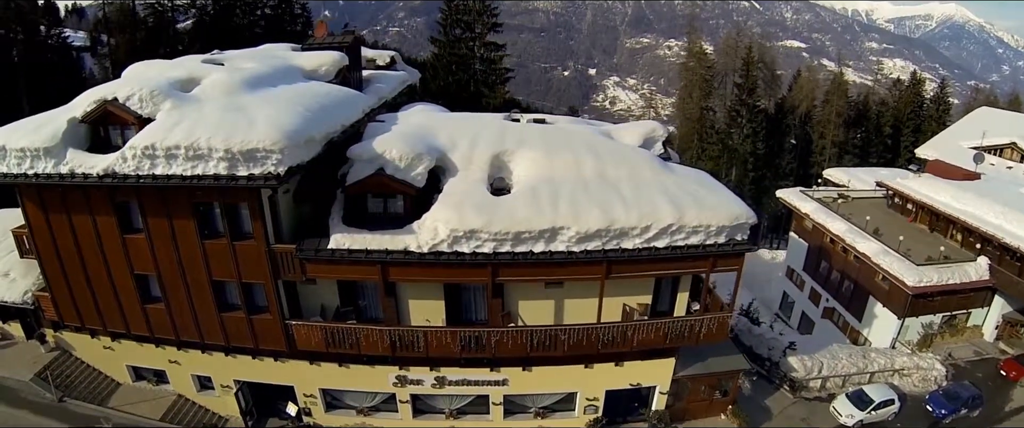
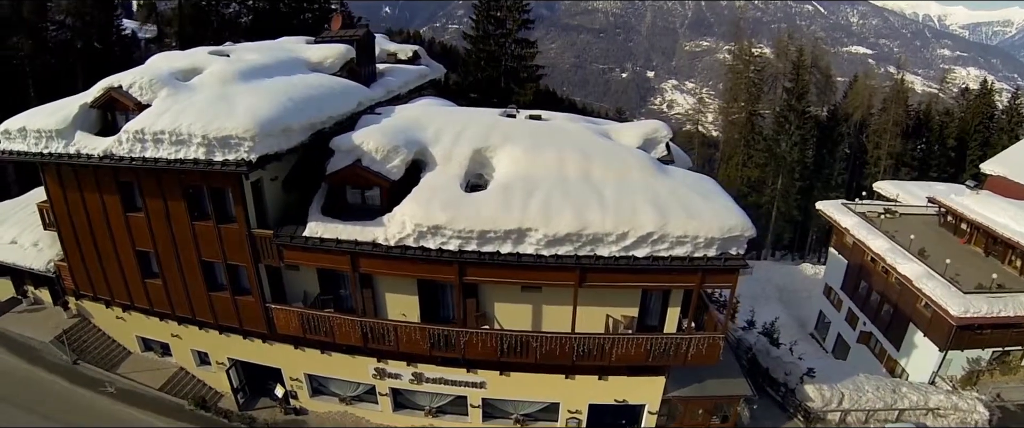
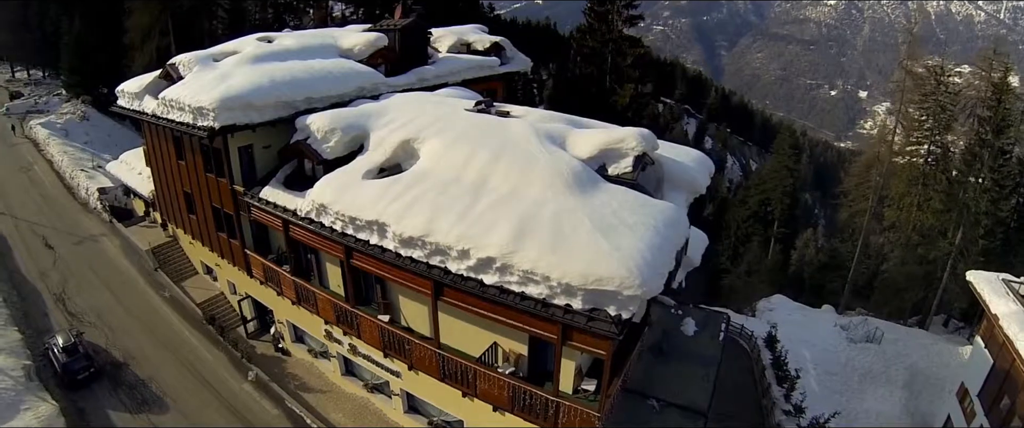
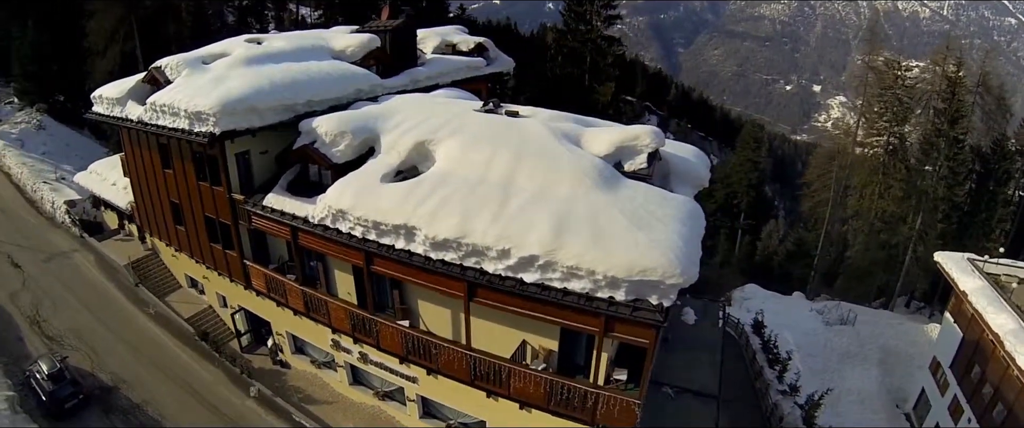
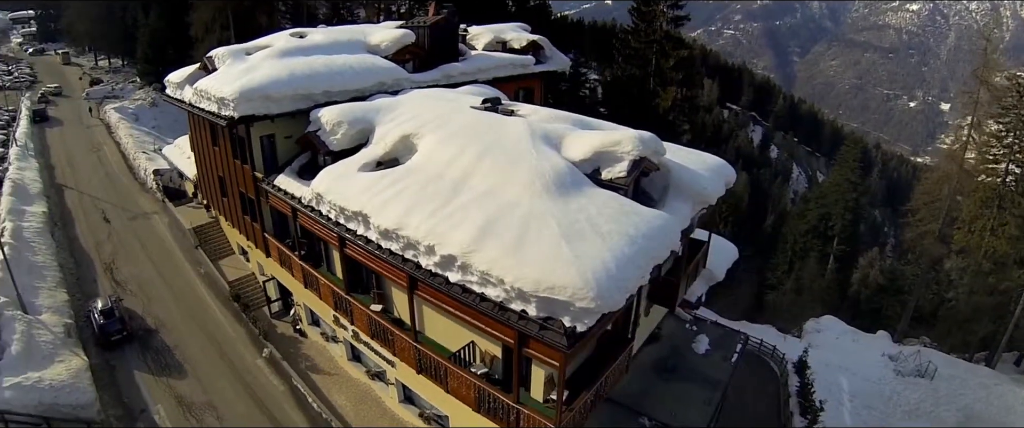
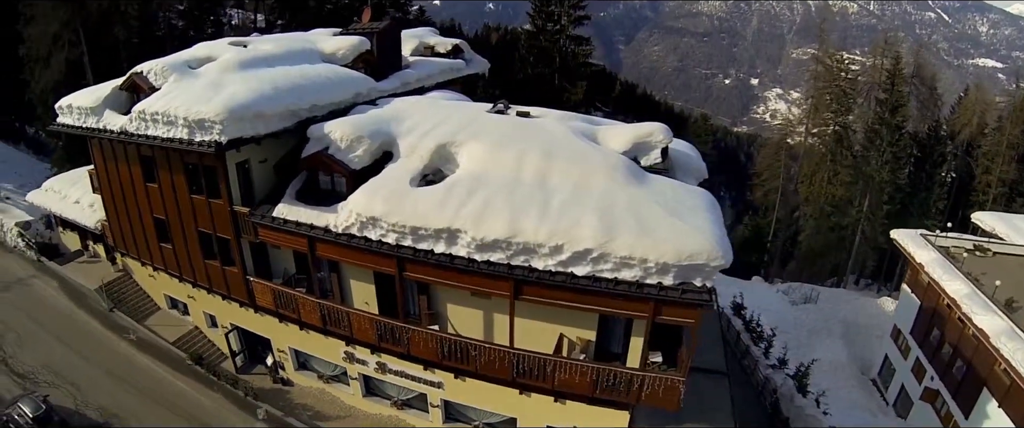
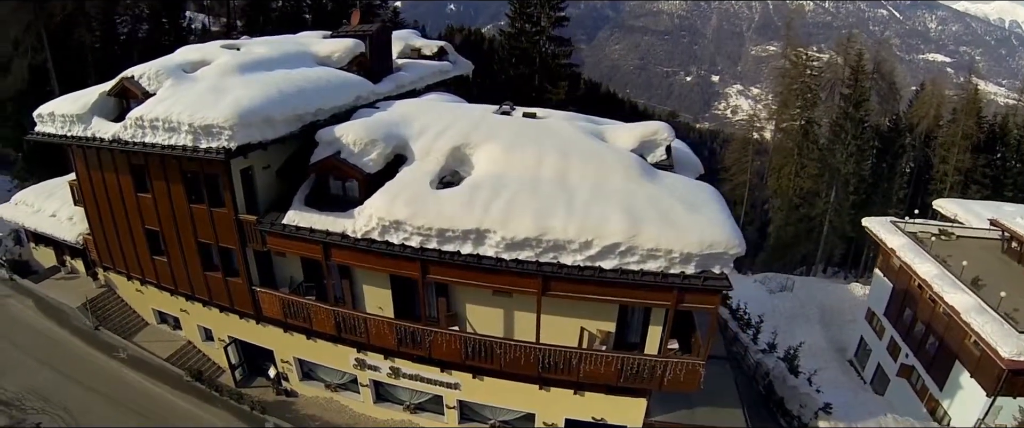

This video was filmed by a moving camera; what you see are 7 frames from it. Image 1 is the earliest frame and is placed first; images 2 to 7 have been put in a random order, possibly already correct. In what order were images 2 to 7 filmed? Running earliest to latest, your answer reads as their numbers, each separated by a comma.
2, 7, 6, 4, 3, 5
